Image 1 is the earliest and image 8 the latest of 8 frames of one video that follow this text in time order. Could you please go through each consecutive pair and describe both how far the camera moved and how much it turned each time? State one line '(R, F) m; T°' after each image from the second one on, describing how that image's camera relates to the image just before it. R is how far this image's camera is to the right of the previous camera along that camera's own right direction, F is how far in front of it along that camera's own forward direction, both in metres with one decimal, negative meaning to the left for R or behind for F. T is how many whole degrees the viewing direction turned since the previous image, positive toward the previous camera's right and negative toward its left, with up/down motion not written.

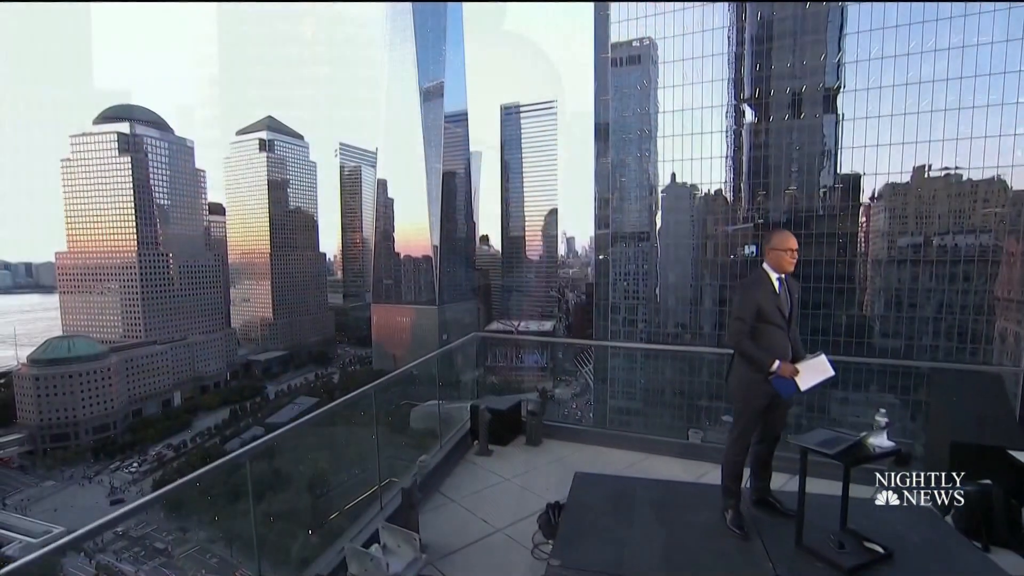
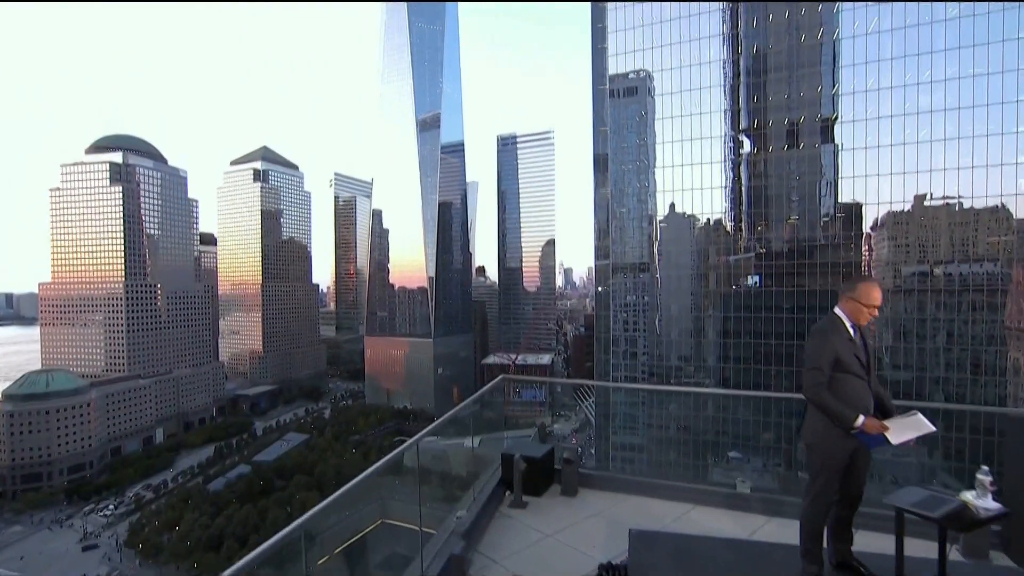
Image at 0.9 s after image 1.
(-0.3, +0.7) m; +1°
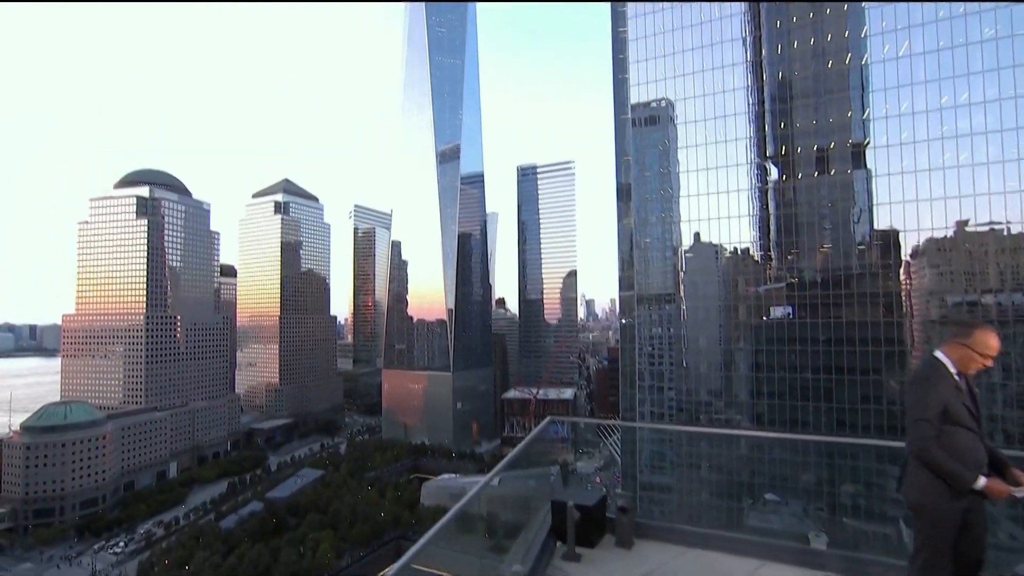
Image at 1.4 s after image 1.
(0.0, +0.7) m; -2°
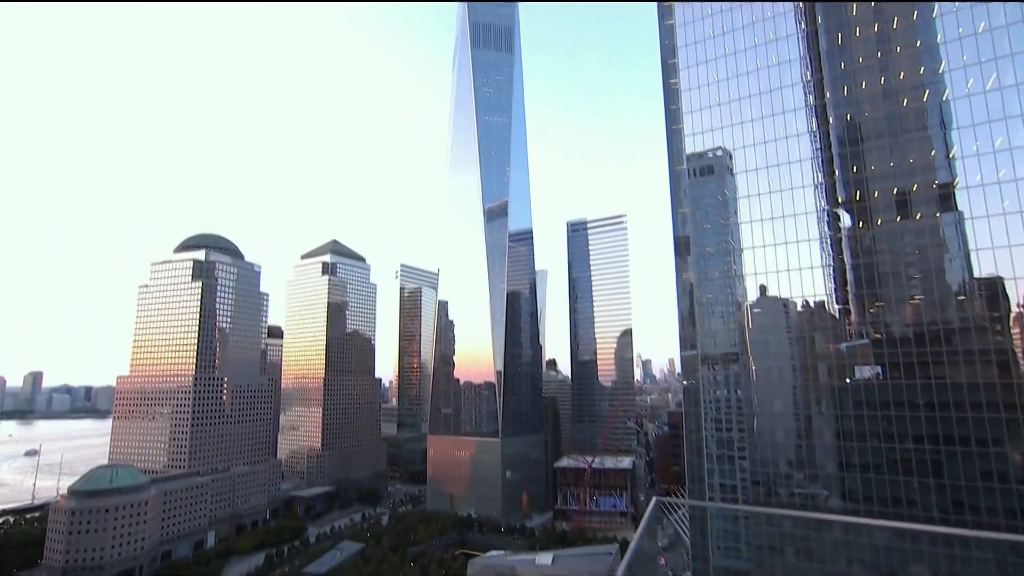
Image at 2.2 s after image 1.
(0.0, +1.4) m; -5°
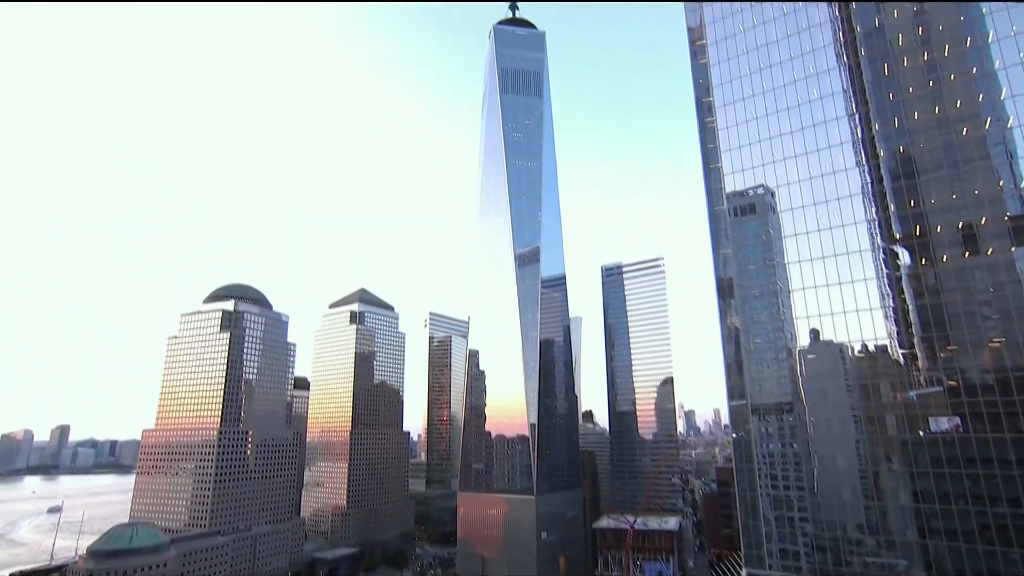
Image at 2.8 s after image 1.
(-0.2, +1.2) m; -3°
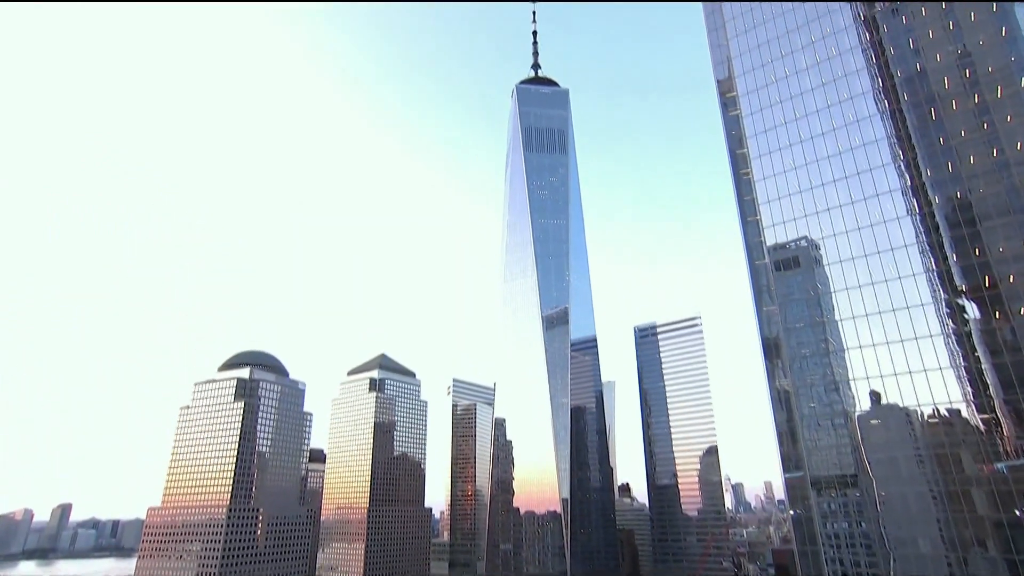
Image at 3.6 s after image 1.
(-0.5, +1.5) m; -2°
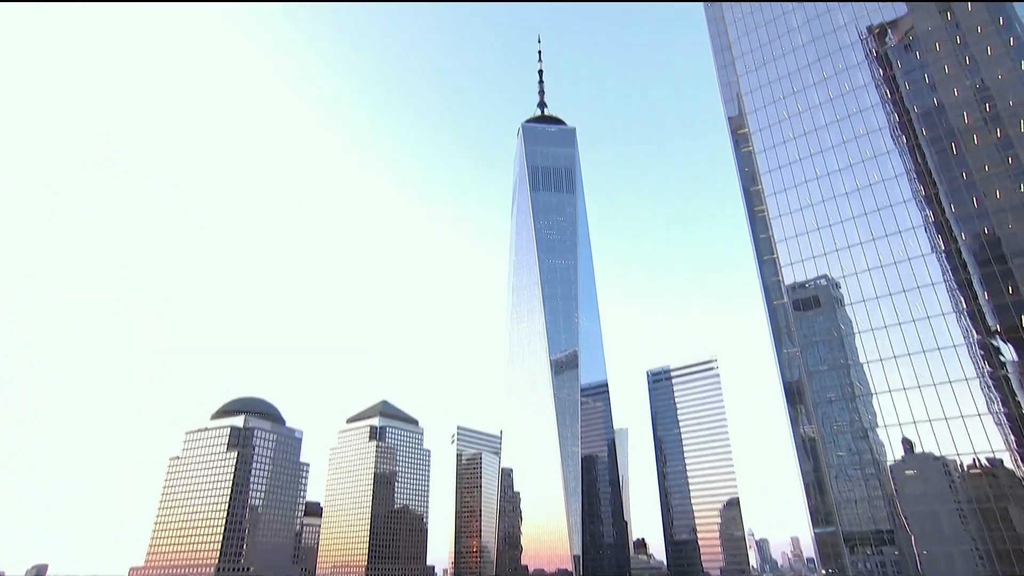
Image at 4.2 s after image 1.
(-0.3, +1.1) m; 0°
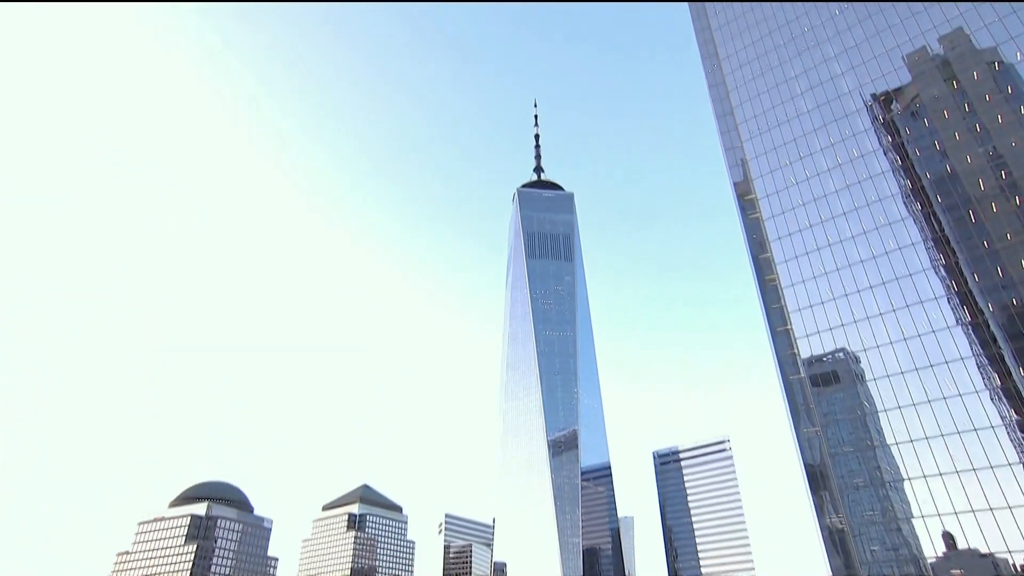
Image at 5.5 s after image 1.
(-0.3, +1.8) m; +1°
